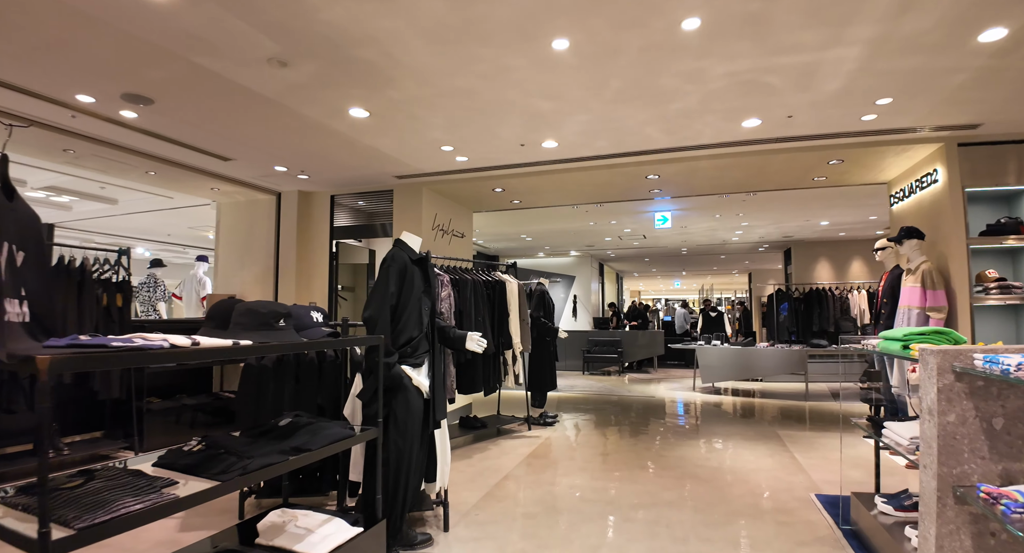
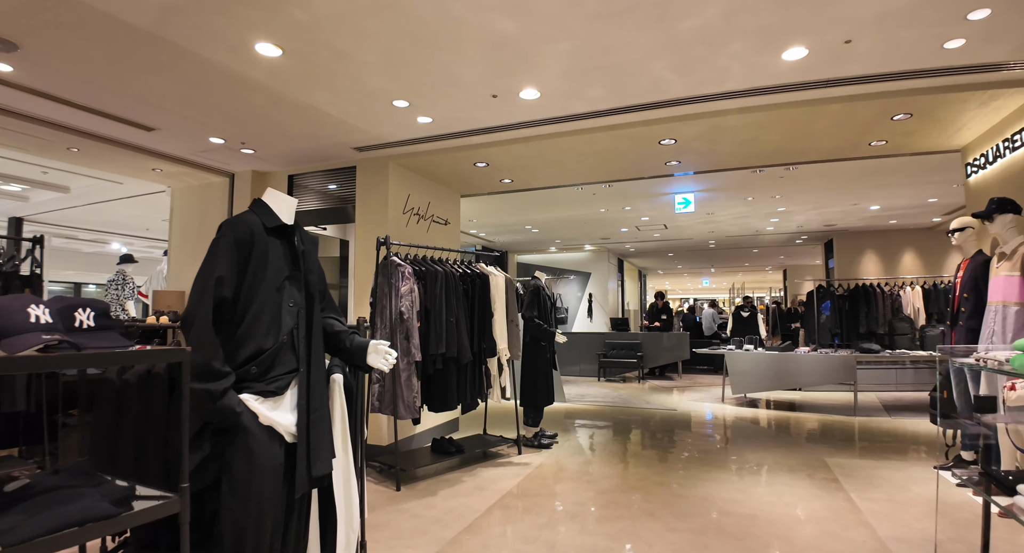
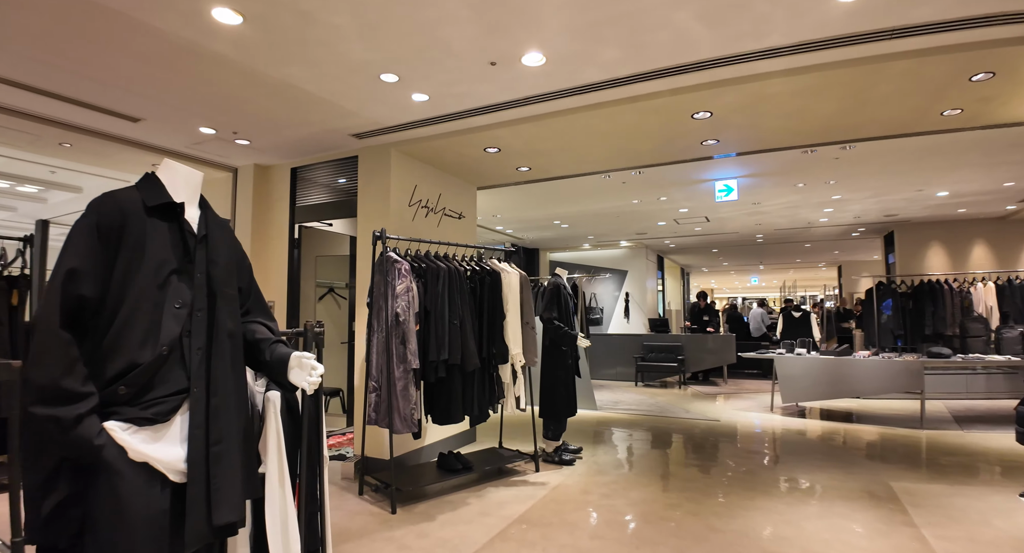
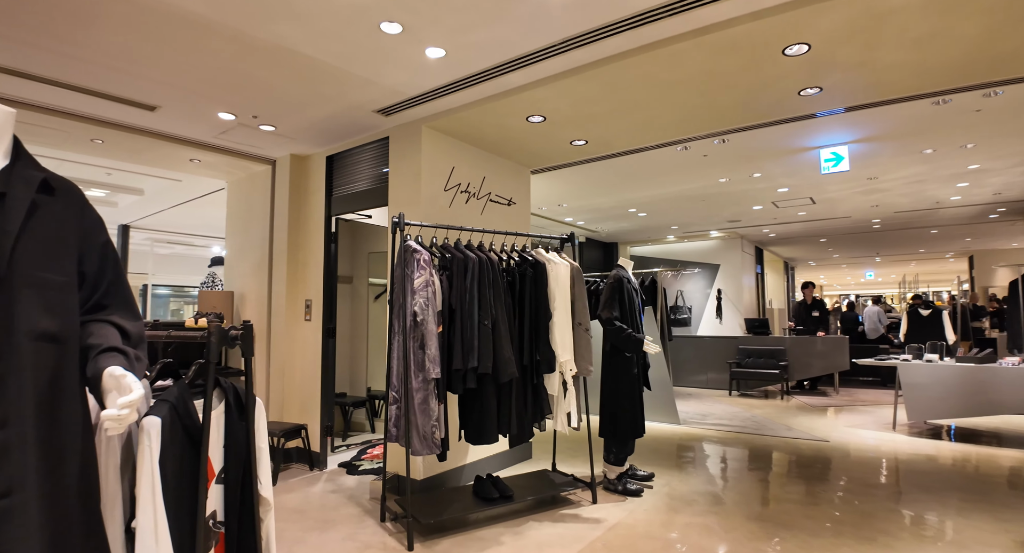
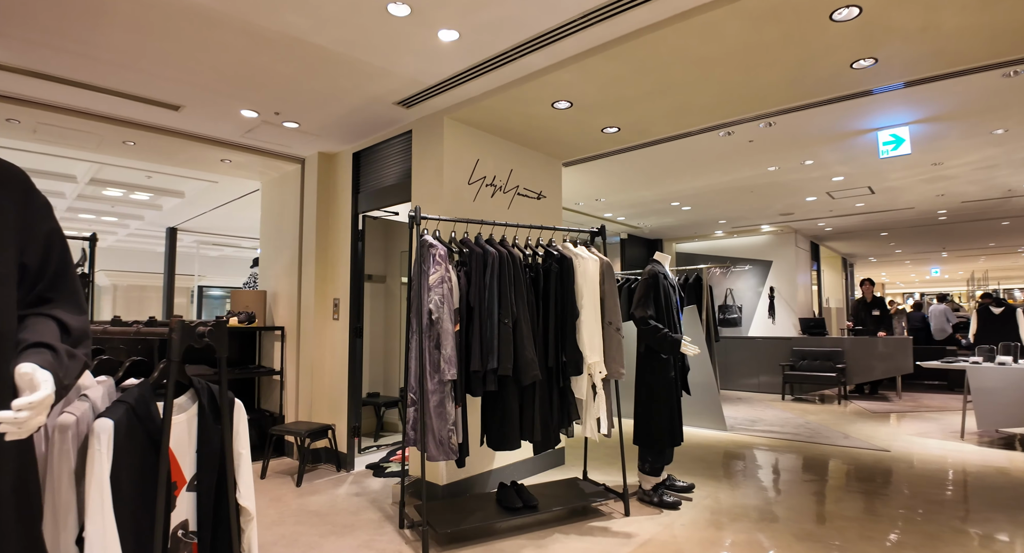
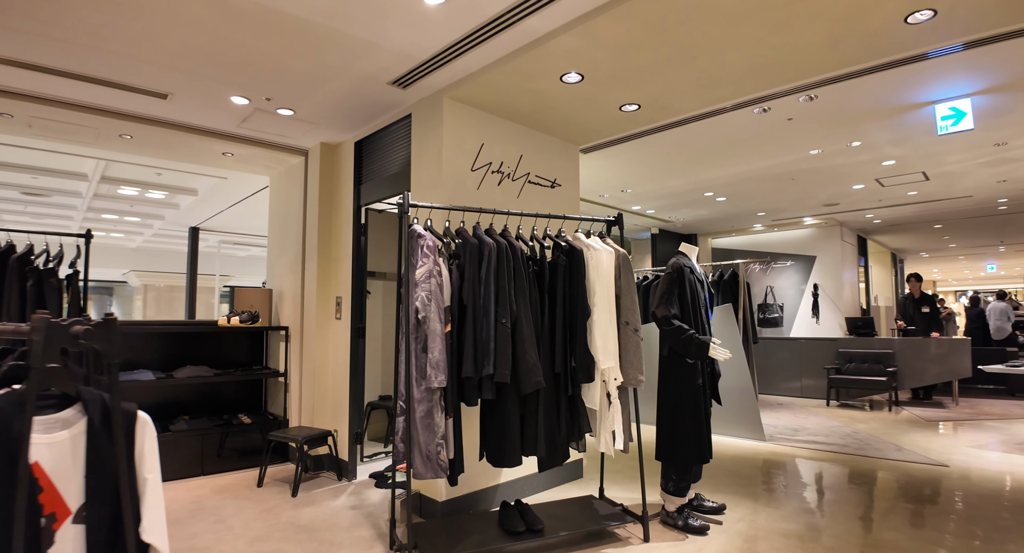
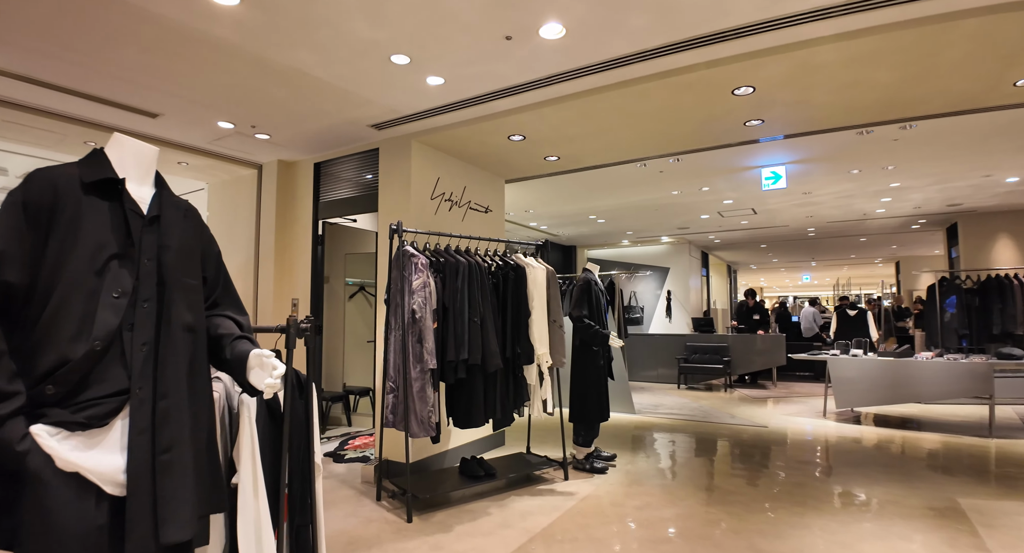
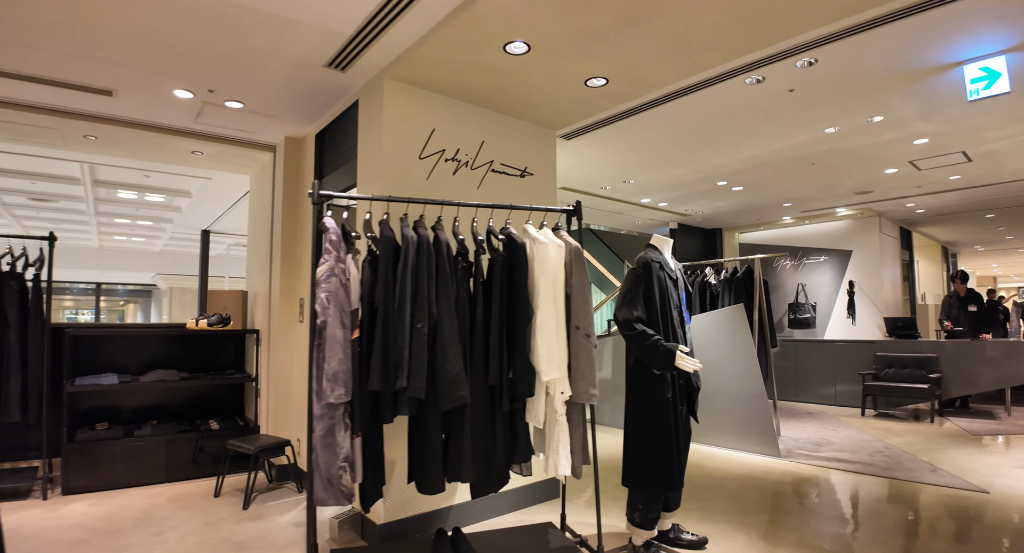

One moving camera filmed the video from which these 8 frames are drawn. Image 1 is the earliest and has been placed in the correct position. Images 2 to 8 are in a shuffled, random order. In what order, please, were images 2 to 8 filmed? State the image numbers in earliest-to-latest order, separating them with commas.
2, 3, 7, 4, 5, 6, 8
